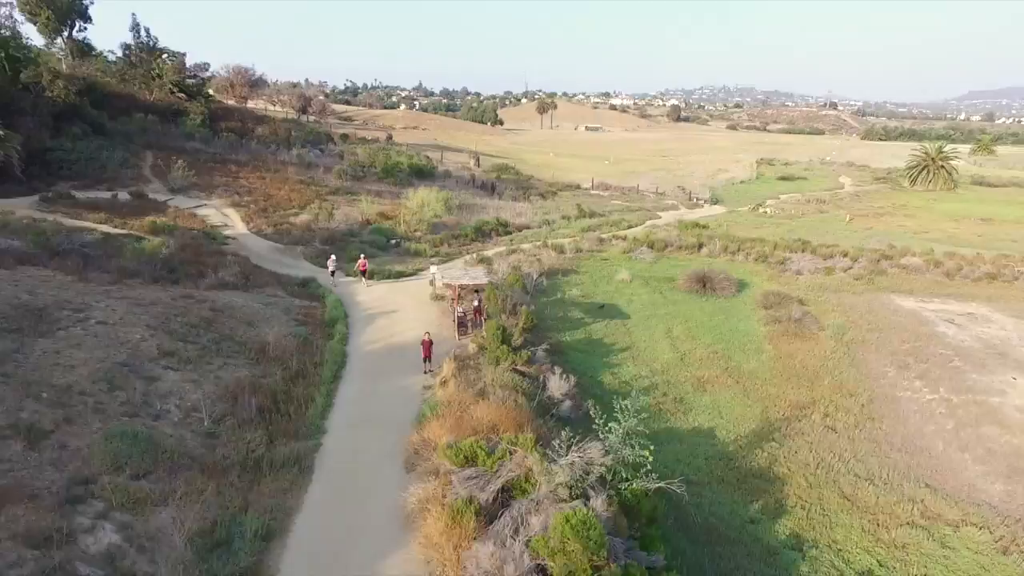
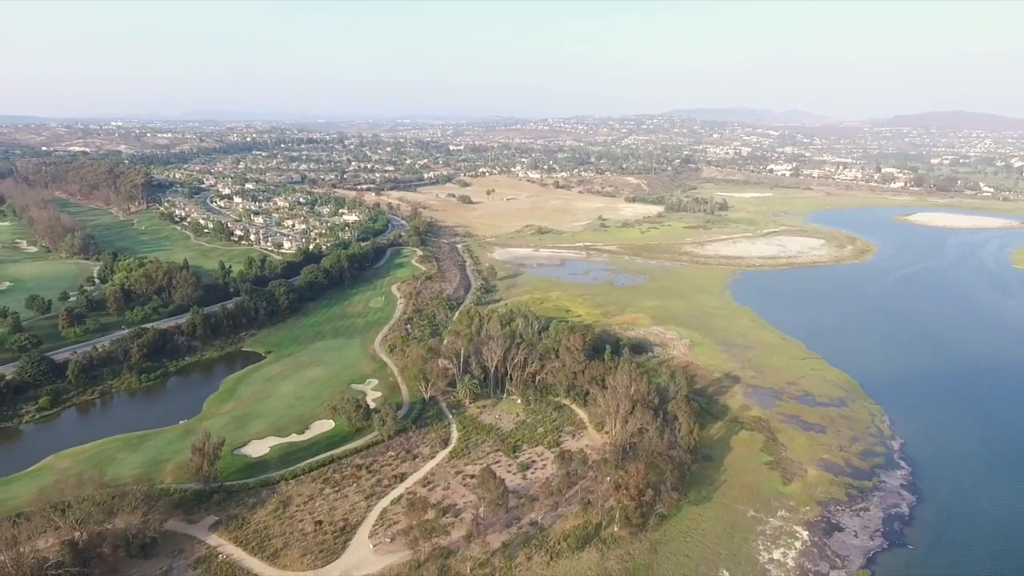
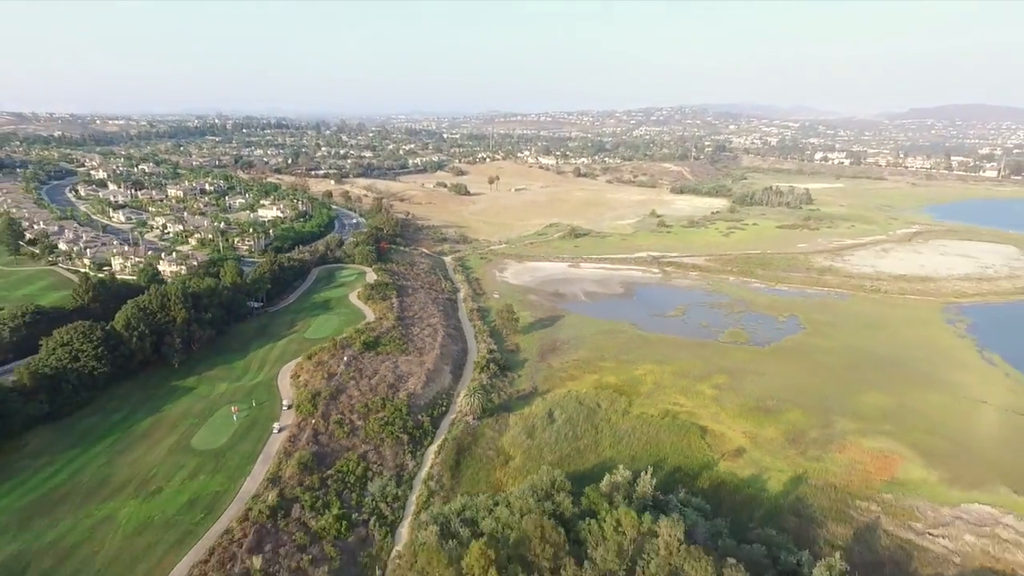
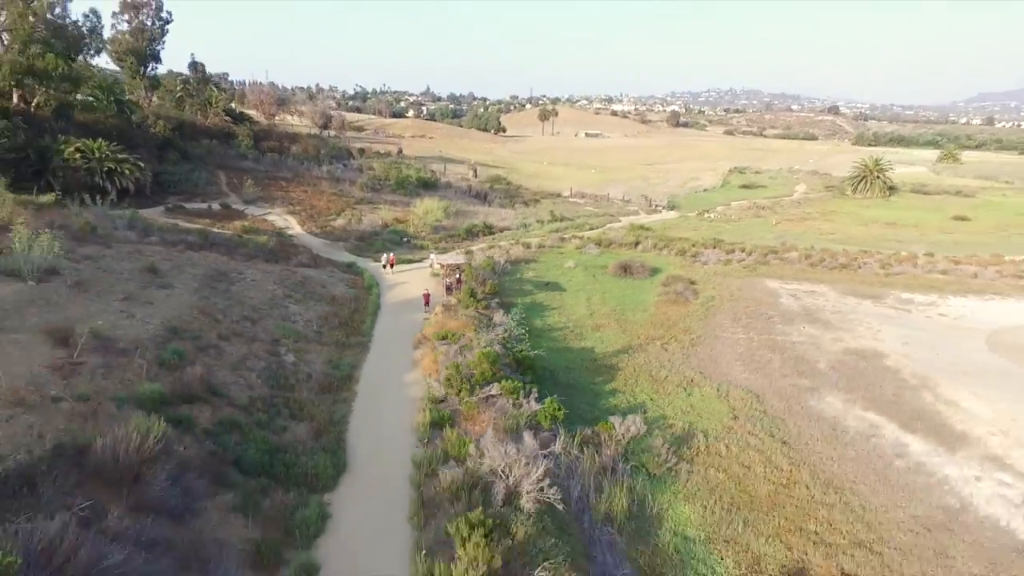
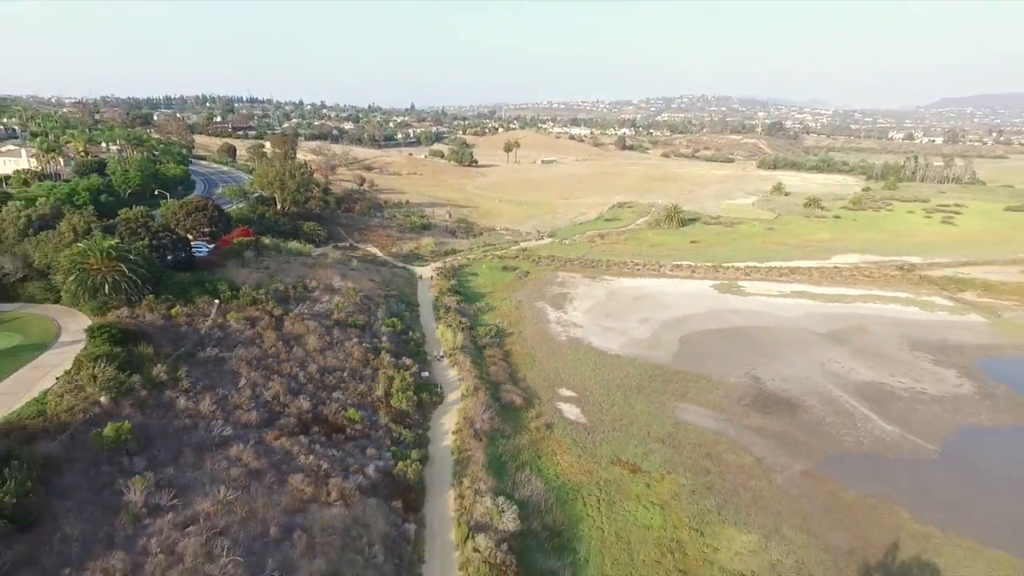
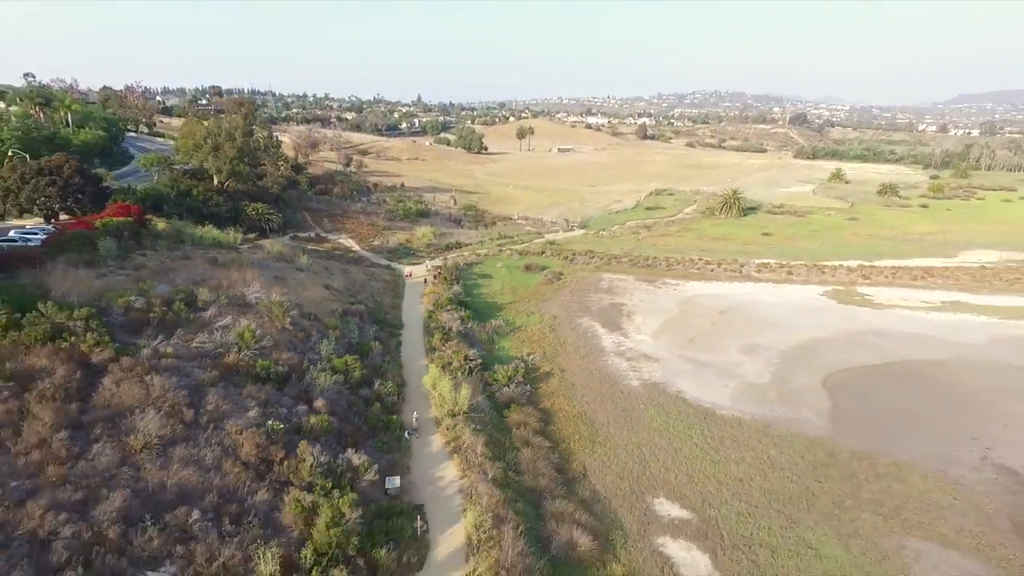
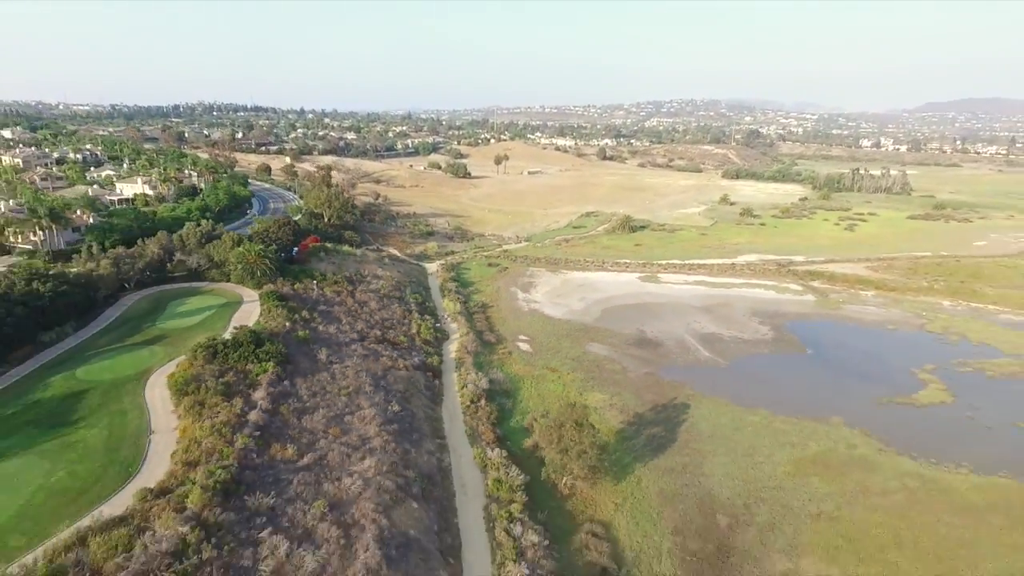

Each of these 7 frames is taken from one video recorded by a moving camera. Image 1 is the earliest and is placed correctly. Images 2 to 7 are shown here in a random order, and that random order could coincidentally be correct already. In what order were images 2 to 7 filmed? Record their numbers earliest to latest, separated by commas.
4, 6, 5, 7, 3, 2
